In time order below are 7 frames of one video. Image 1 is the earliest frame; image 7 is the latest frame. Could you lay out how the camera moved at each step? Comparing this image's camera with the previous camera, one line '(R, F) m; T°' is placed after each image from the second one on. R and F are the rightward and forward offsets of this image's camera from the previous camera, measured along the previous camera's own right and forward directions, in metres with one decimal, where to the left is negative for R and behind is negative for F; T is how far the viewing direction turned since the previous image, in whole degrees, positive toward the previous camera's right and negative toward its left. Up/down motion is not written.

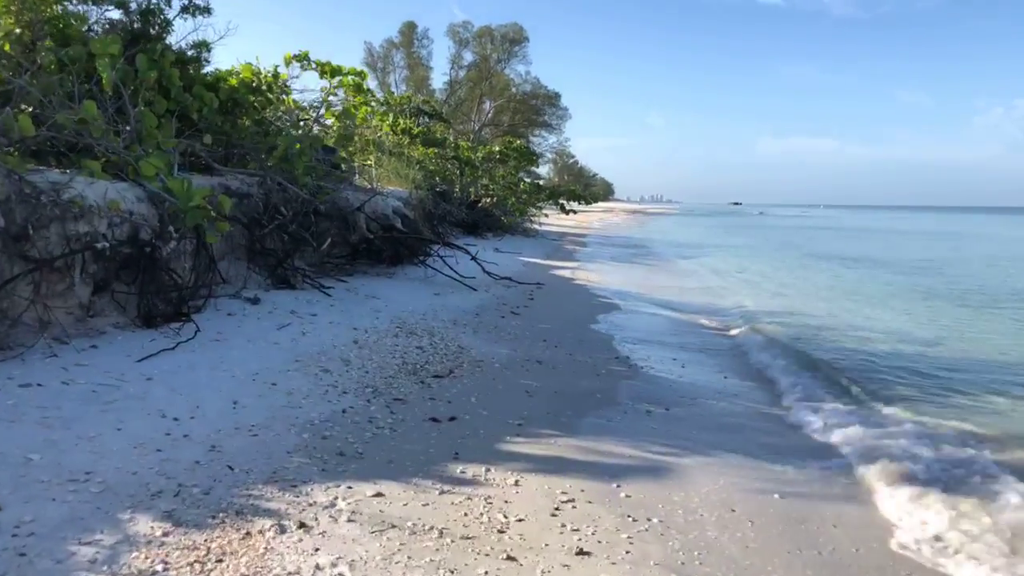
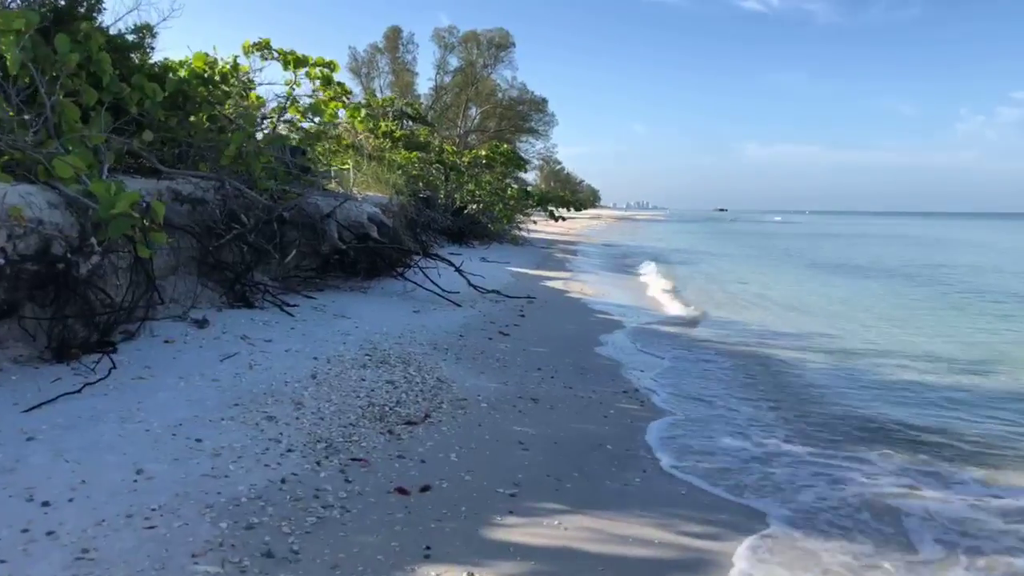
(0.0, +1.0) m; +1°
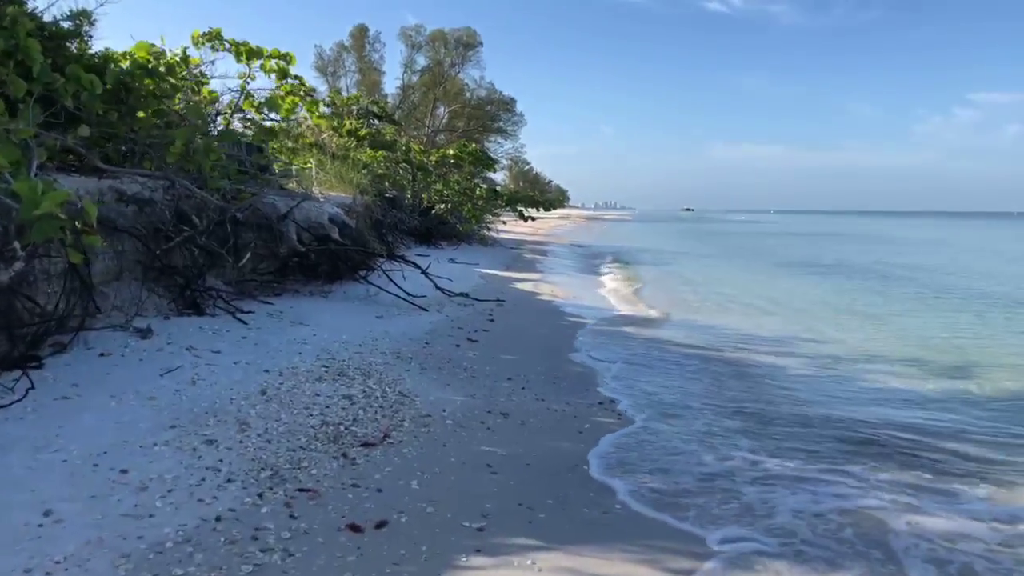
(0.0, +0.4) m; +2°
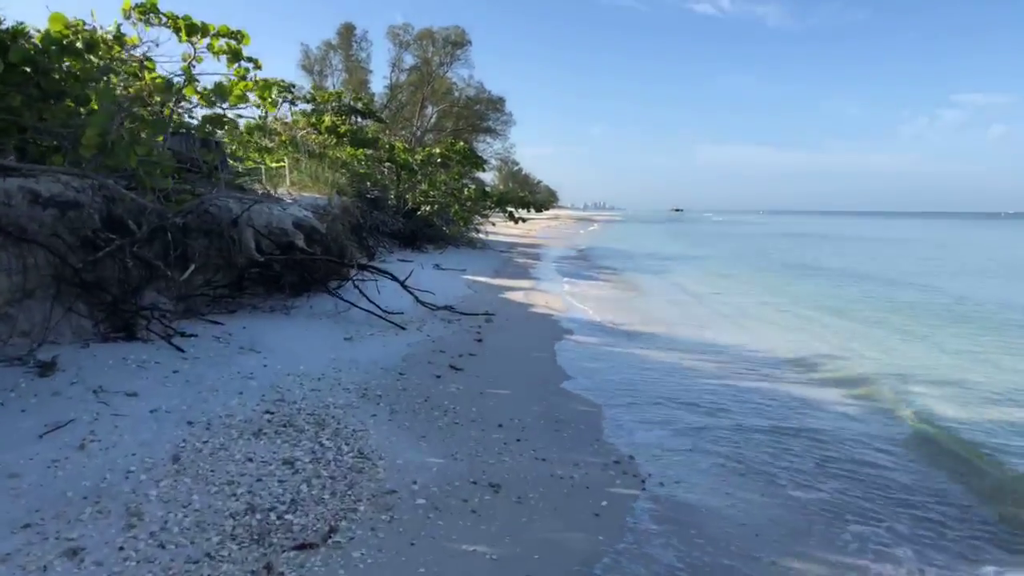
(0.0, +1.2) m; +1°
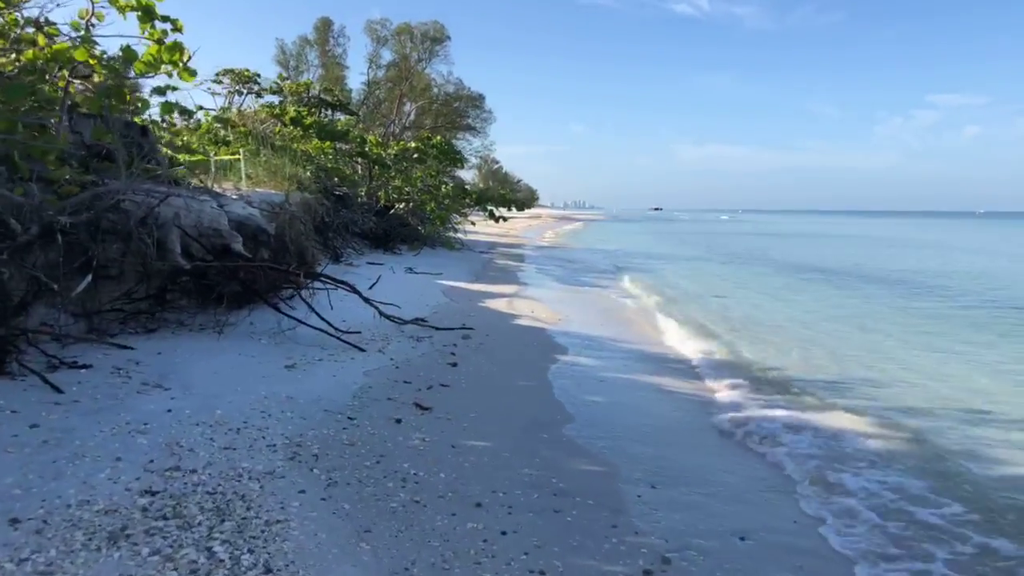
(0.0, +1.4) m; +2°
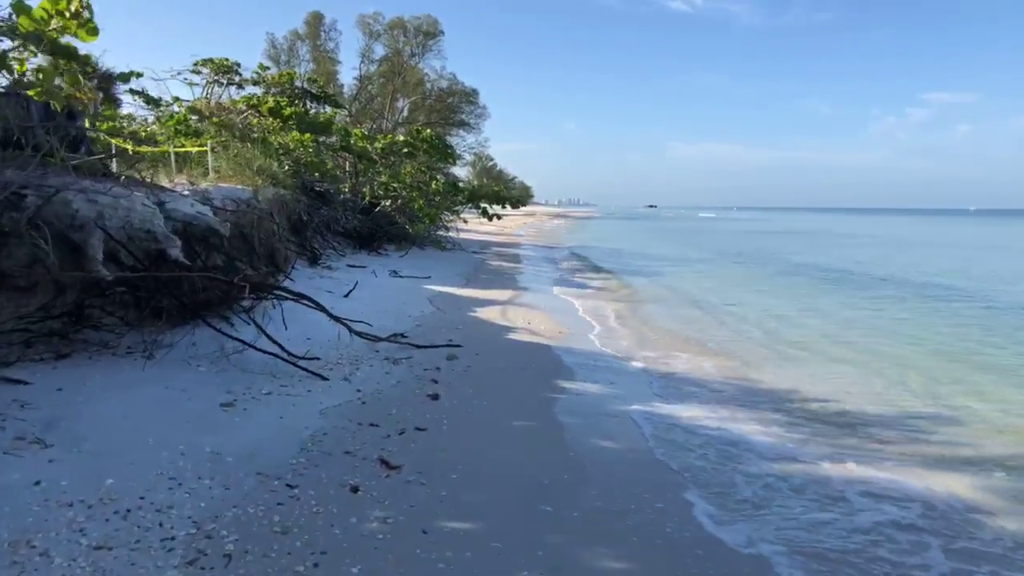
(0.0, +1.2) m; 0°
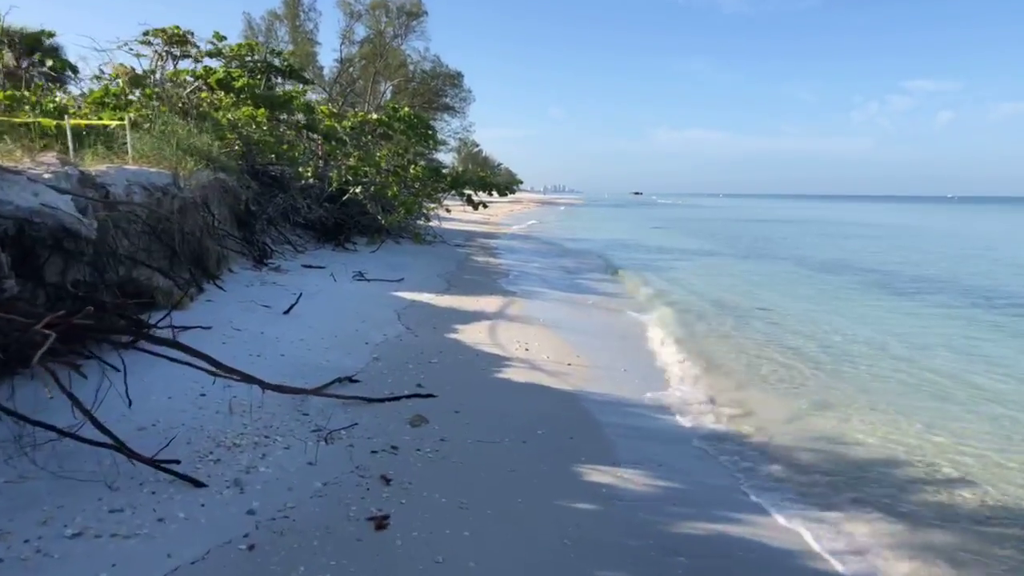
(-0.1, +2.2) m; +1°
